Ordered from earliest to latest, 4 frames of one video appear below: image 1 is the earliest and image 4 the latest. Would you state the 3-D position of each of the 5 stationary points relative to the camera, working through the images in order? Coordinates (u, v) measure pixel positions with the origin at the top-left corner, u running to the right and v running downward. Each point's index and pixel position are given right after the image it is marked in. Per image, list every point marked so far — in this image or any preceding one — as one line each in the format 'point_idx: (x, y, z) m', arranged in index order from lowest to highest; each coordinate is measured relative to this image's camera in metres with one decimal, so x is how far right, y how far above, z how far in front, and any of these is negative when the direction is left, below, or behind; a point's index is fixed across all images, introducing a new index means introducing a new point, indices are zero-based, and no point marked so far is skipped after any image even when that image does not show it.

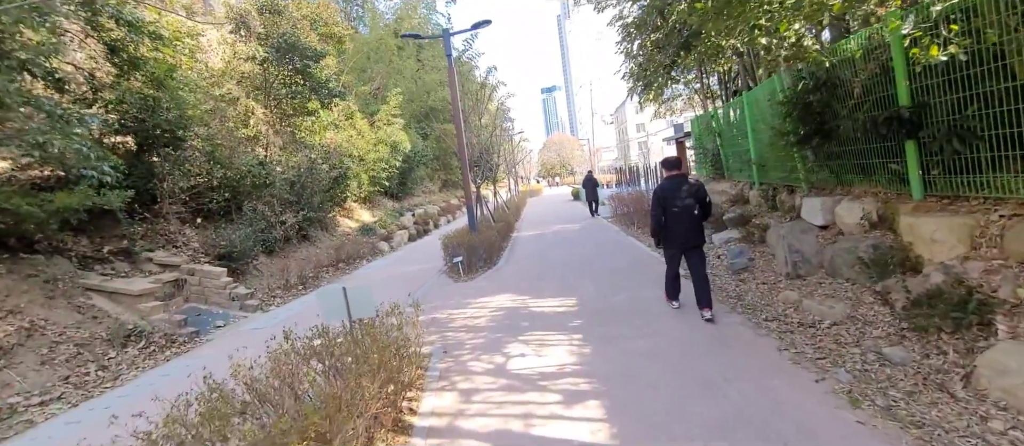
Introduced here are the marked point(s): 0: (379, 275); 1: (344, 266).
0: (-2.8, -1.2, +10.5) m
1: (-4.1, -1.0, +11.9) m
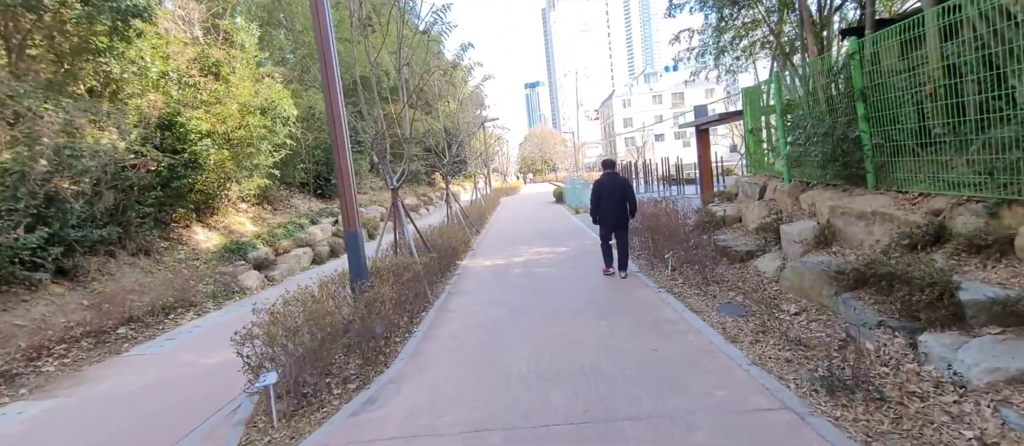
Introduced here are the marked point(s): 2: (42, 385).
0: (-3.7, -1.6, +5.0) m
1: (-5.0, -1.4, +6.4) m
2: (-4.7, -1.6, +5.0) m
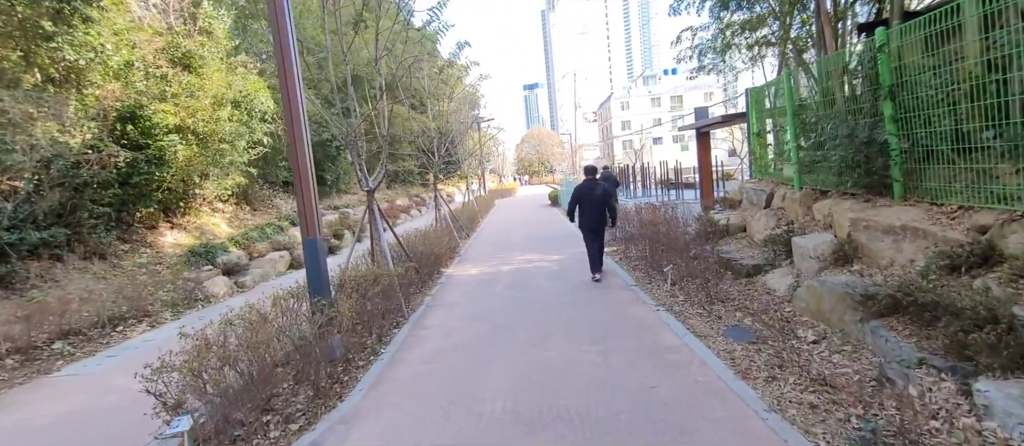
0: (-3.9, -1.6, +4.3) m
1: (-5.2, -1.4, +5.7) m
2: (-4.9, -1.6, +4.3) m
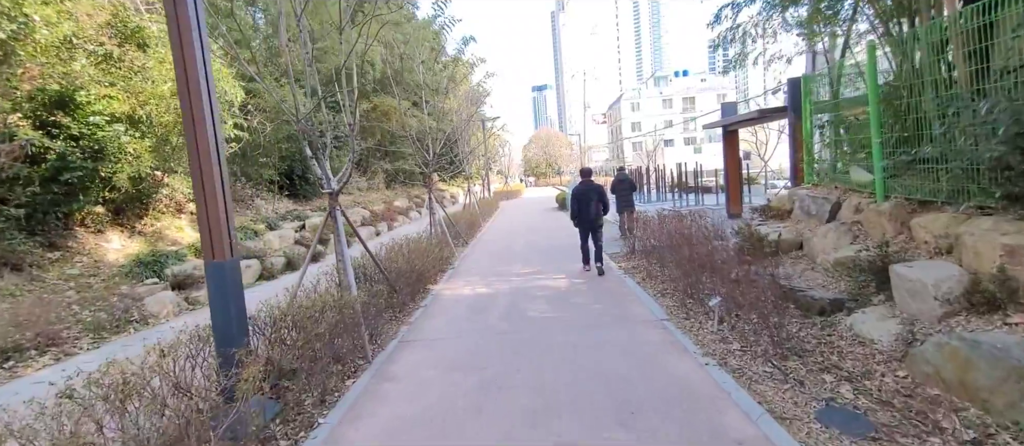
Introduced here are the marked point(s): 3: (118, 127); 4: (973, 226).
0: (-3.9, -1.7, +2.9) m
1: (-5.2, -1.5, +4.3) m
2: (-5.0, -1.7, +2.9) m
3: (-6.1, +1.5, +7.9) m
4: (+3.4, 0.0, +3.8) m
